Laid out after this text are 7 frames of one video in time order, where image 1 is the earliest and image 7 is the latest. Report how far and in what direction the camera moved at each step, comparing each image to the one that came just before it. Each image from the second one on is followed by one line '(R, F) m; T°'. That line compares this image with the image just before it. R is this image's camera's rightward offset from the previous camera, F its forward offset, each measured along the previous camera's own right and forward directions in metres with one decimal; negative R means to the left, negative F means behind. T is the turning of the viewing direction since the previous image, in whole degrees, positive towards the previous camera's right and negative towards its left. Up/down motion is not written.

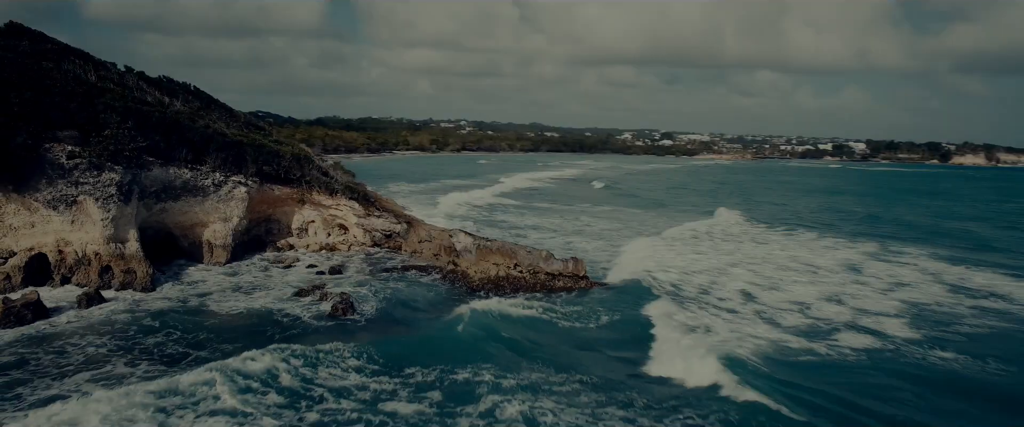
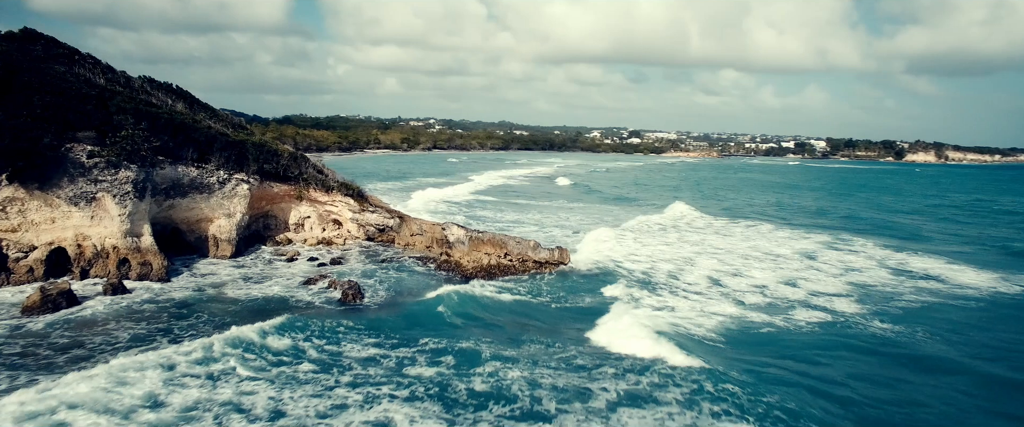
(-0.5, -1.3) m; +3°
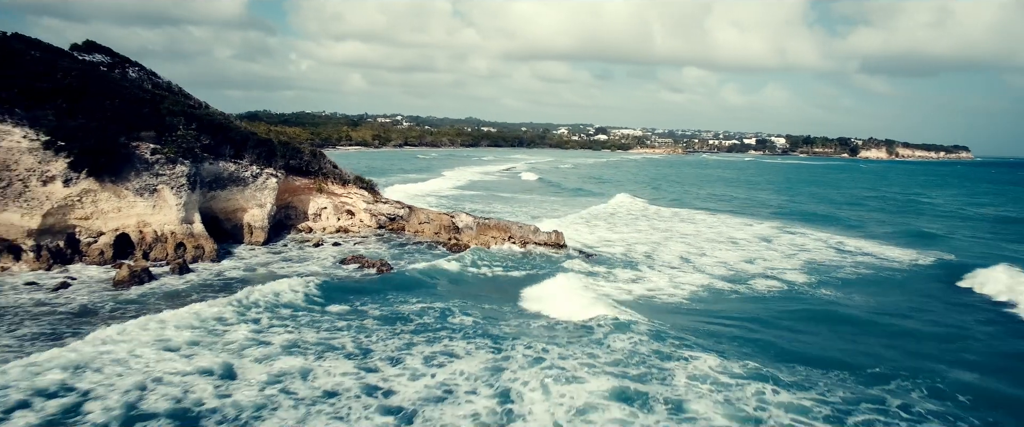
(-1.0, -2.4) m; +3°
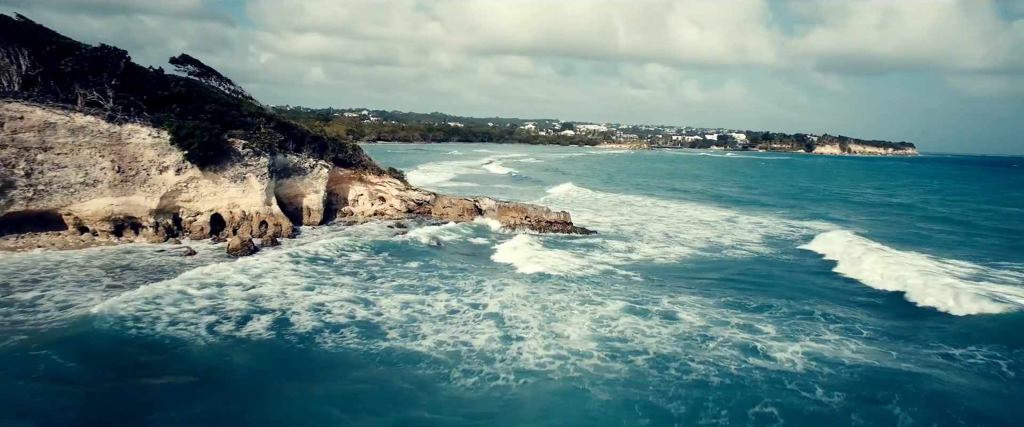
(-1.7, -4.0) m; +3°
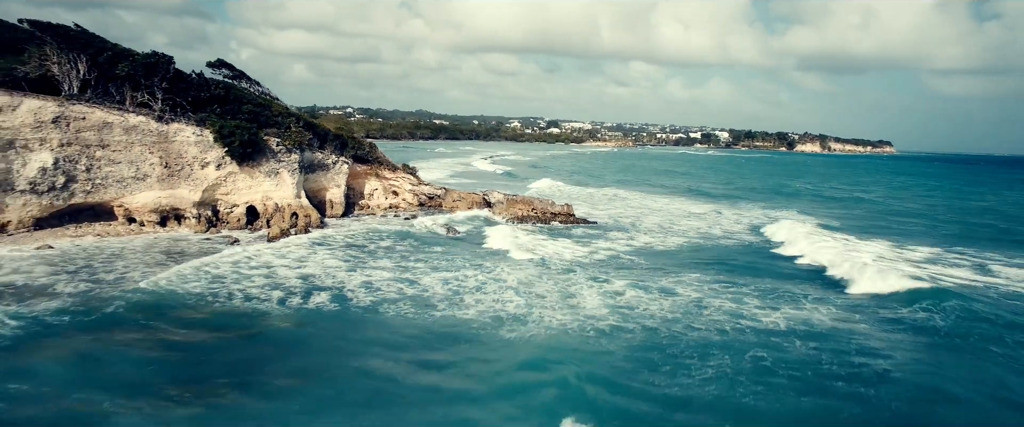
(-0.9, -1.9) m; +1°
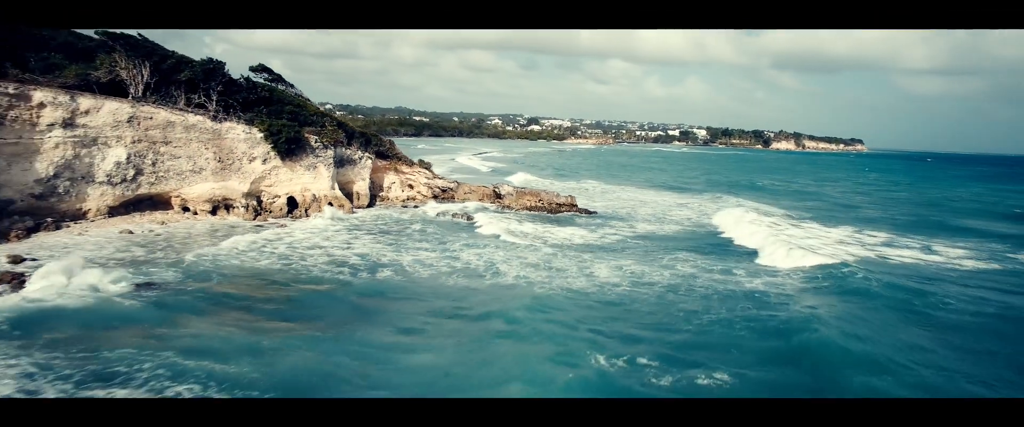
(-1.3, -2.5) m; +2°
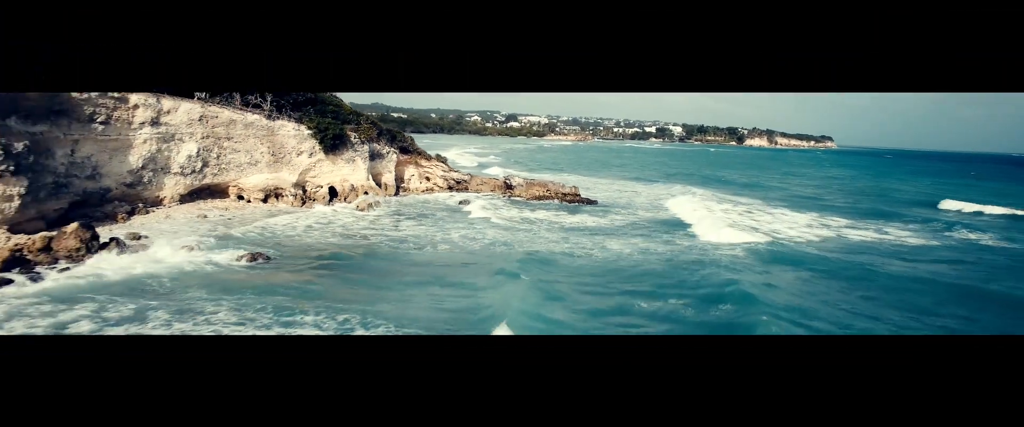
(-1.6, -3.0) m; +2°
